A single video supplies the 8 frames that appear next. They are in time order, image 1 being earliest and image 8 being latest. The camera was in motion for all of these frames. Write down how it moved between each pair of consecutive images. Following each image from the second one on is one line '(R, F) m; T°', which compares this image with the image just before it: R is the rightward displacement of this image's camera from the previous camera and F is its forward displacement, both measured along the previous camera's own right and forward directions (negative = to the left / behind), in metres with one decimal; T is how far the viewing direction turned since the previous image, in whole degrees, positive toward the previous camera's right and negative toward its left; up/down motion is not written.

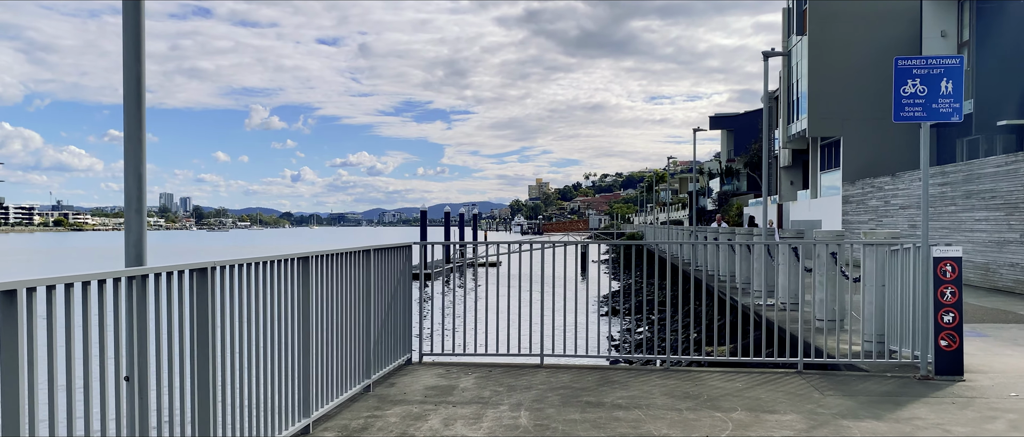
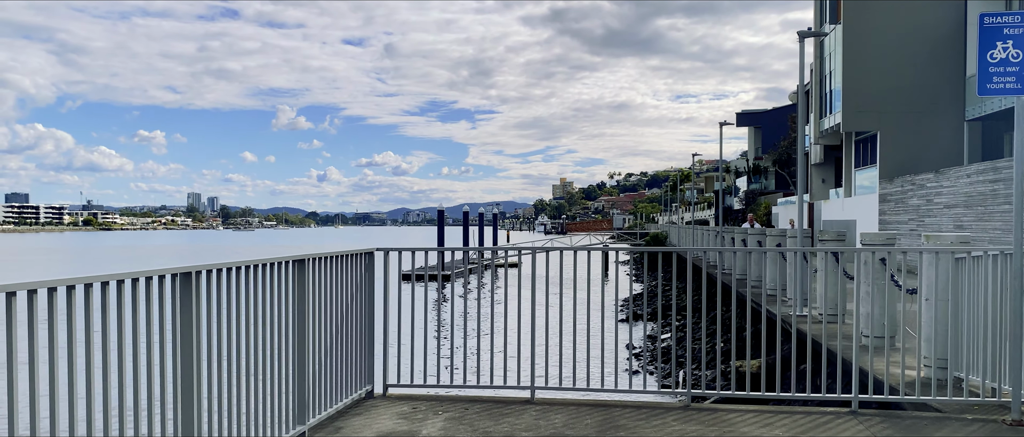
(+0.3, +1.3) m; -2°
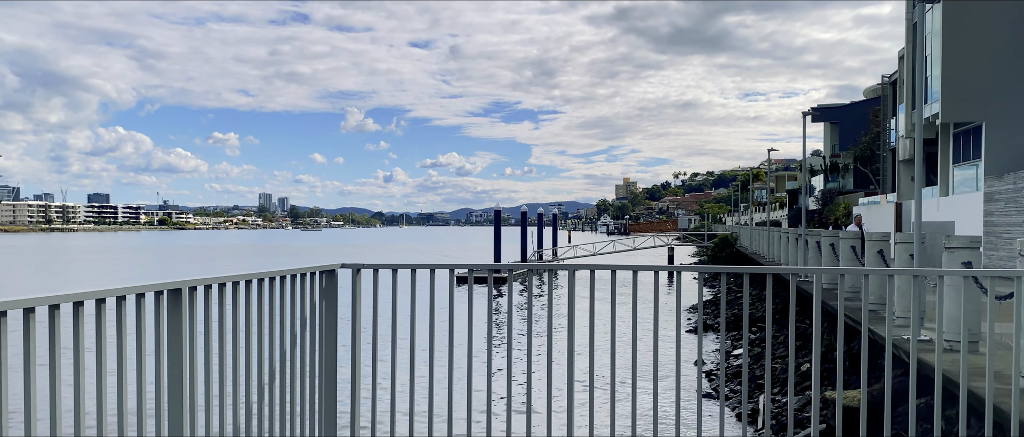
(+0.2, +2.0) m; -4°
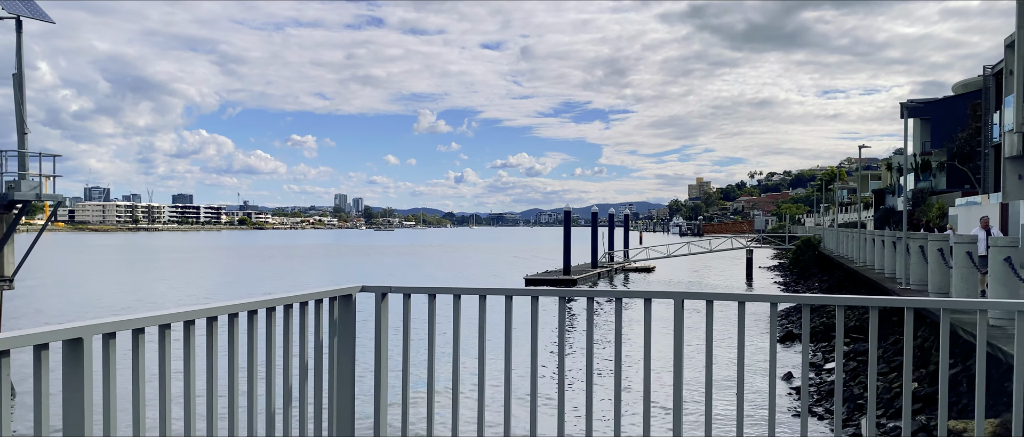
(0.0, +1.1) m; -5°
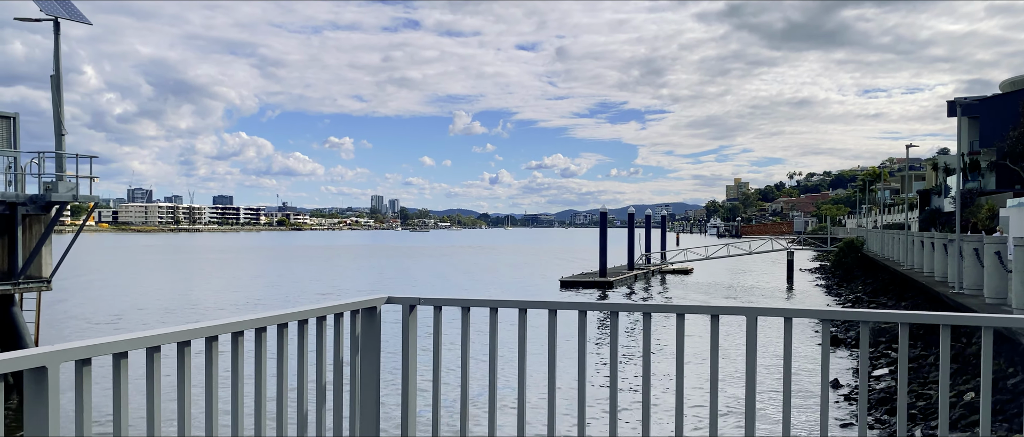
(0.0, +0.3) m; -2°
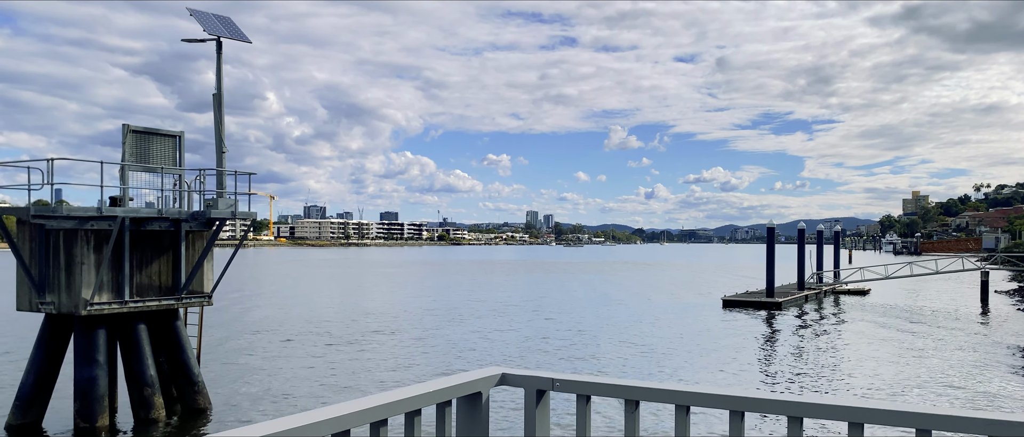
(-0.1, +1.1) m; -11°
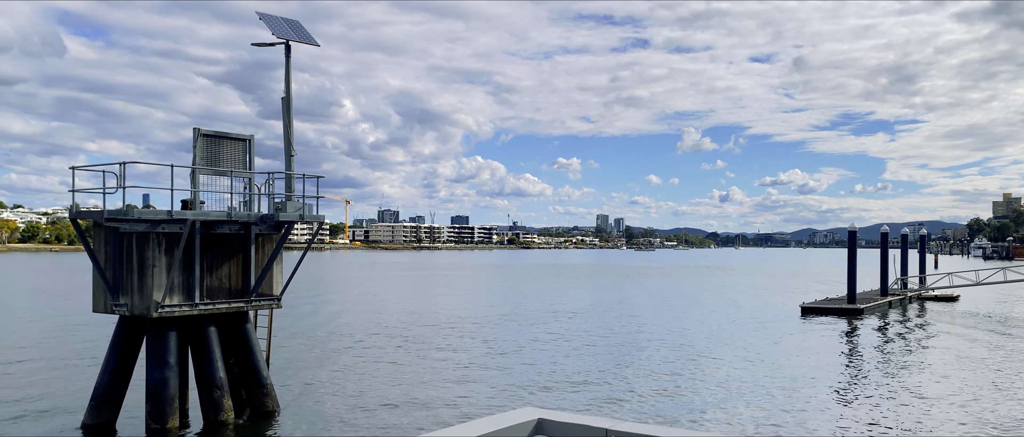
(0.0, +0.4) m; -5°
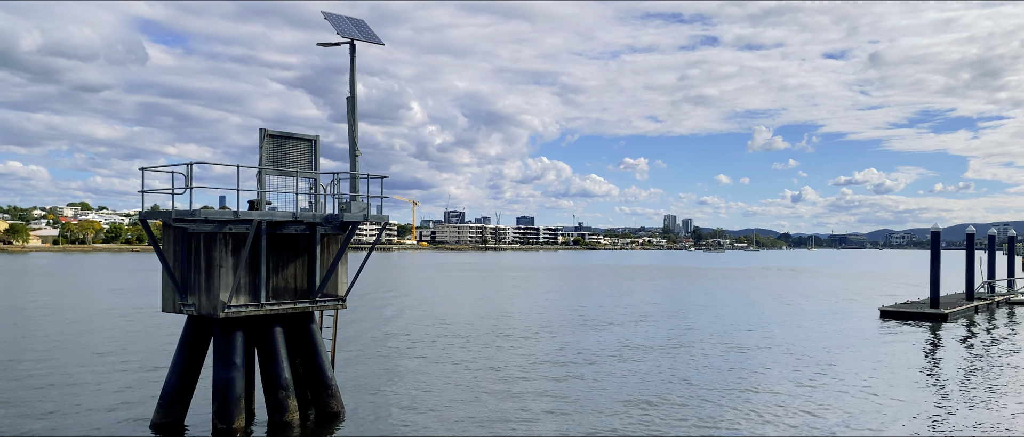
(0.0, +0.4) m; -4°
